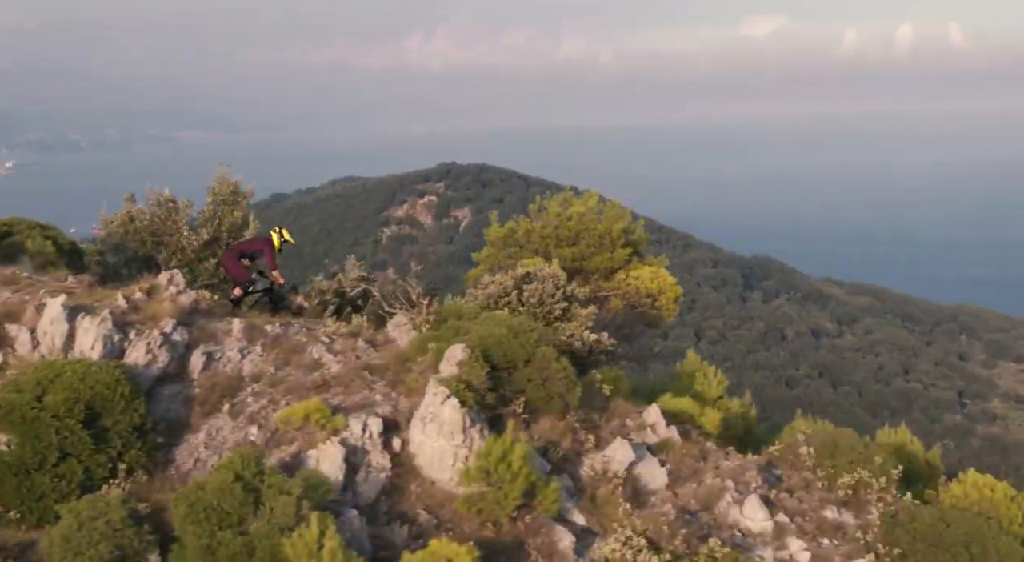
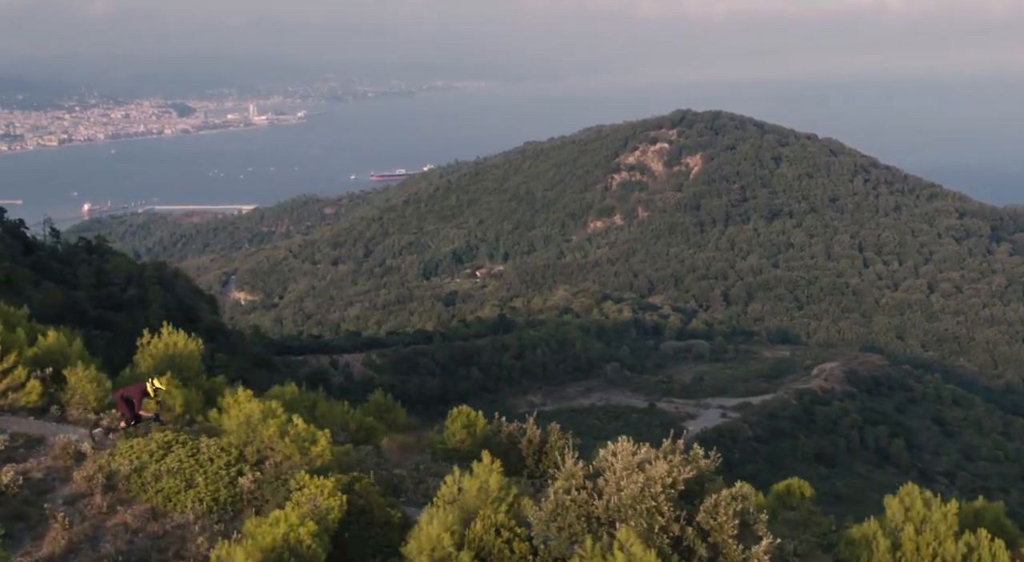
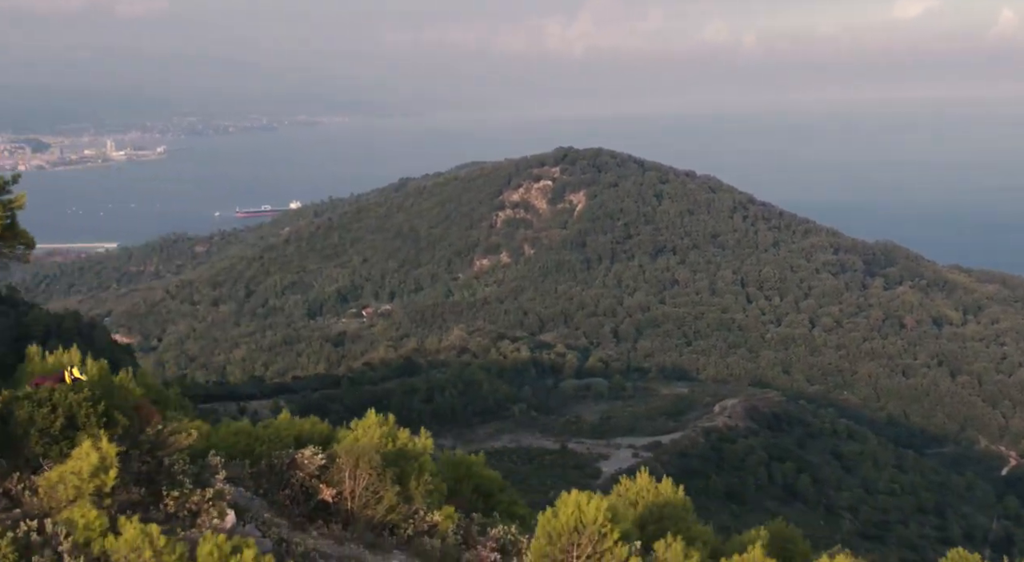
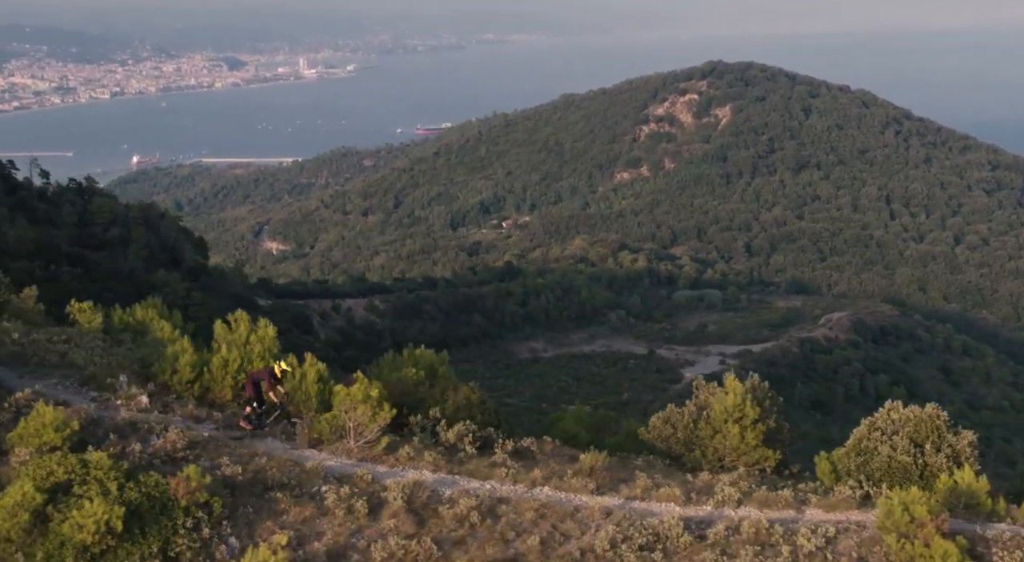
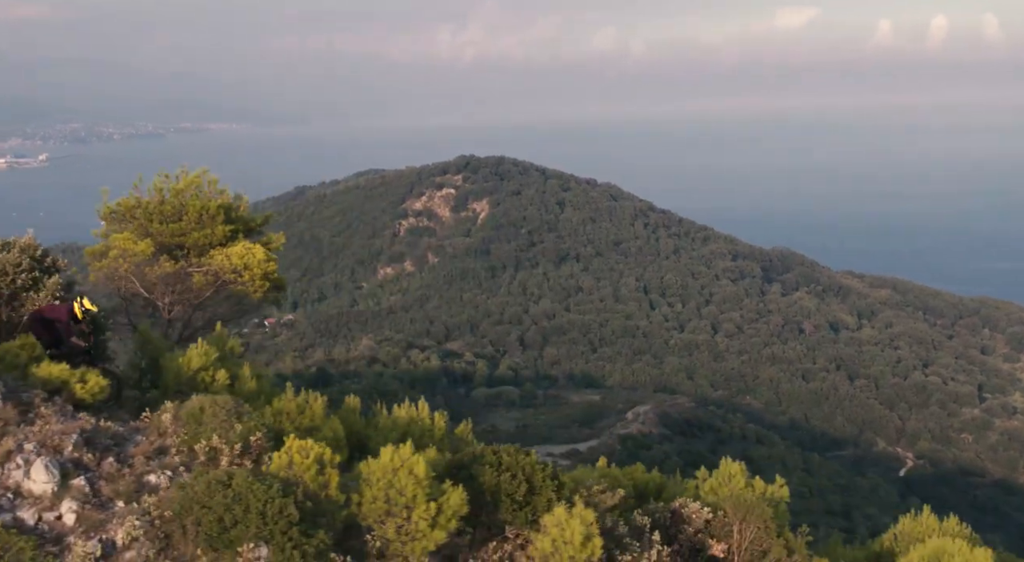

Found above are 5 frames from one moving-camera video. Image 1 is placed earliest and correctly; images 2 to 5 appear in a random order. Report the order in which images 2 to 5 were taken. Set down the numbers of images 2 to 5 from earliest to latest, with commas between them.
5, 3, 2, 4
